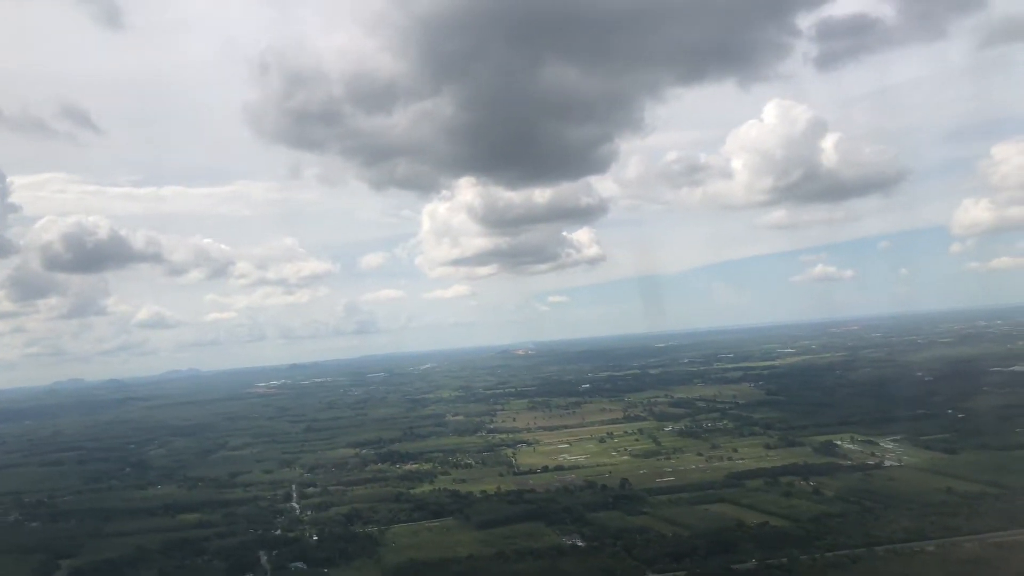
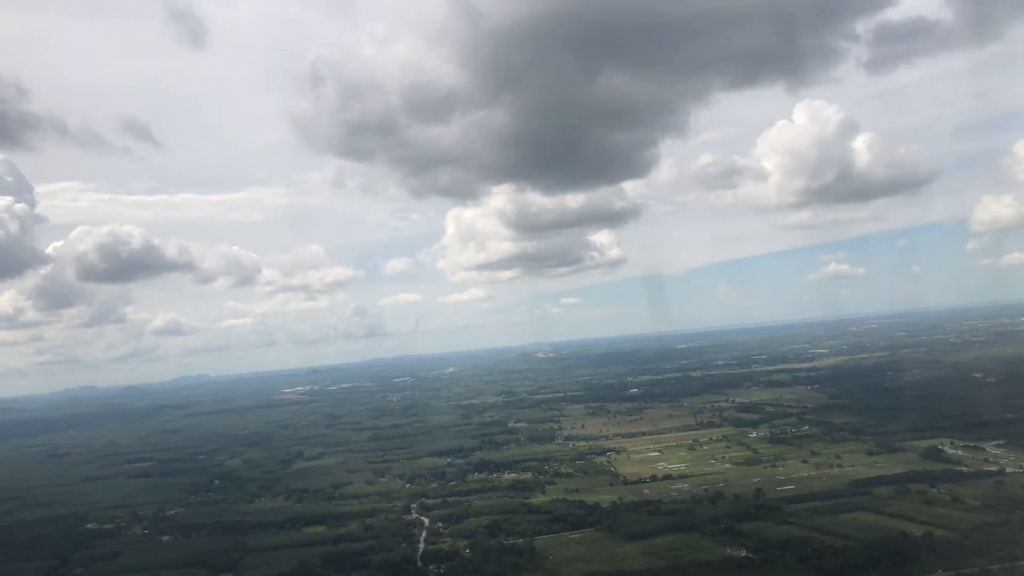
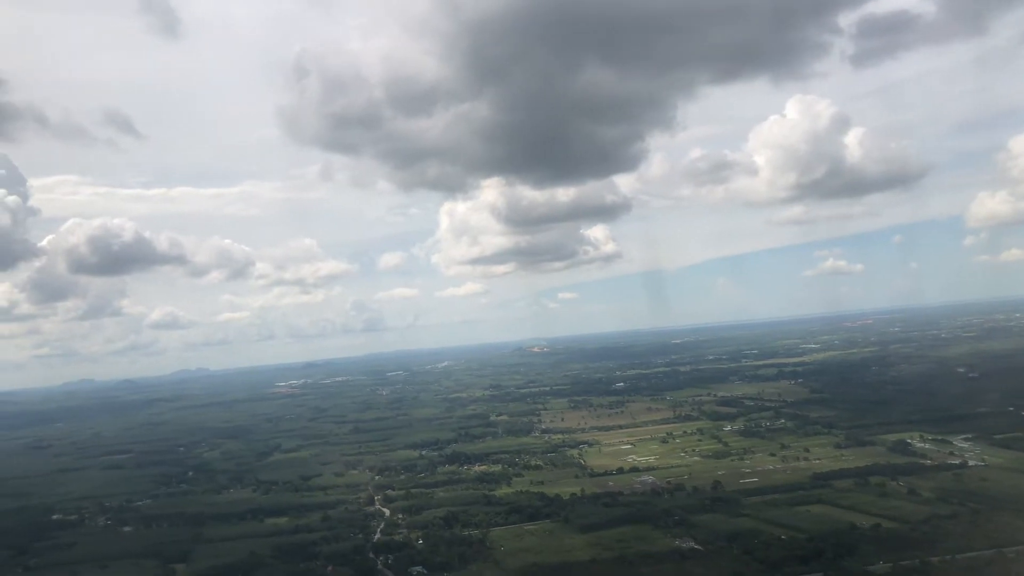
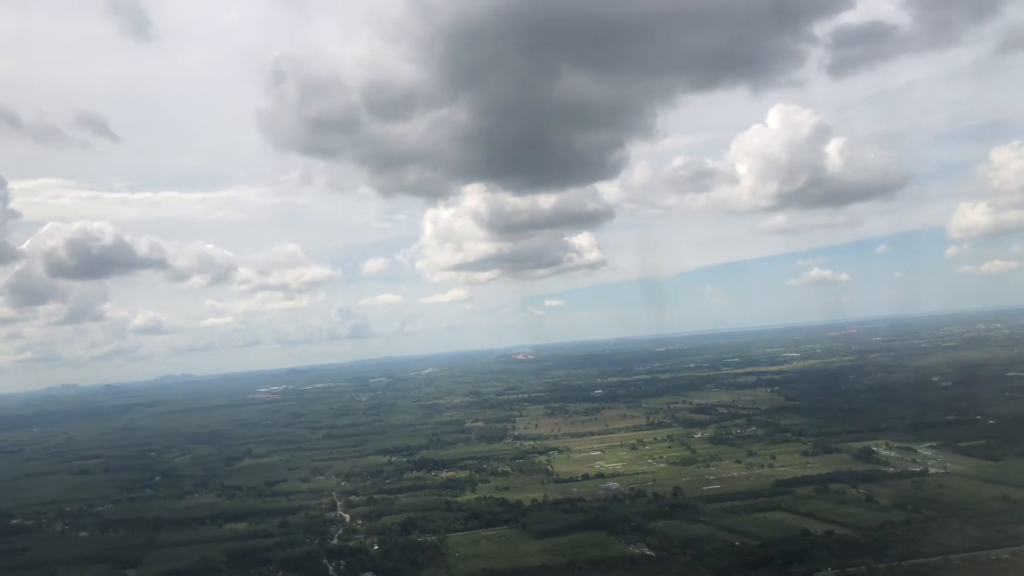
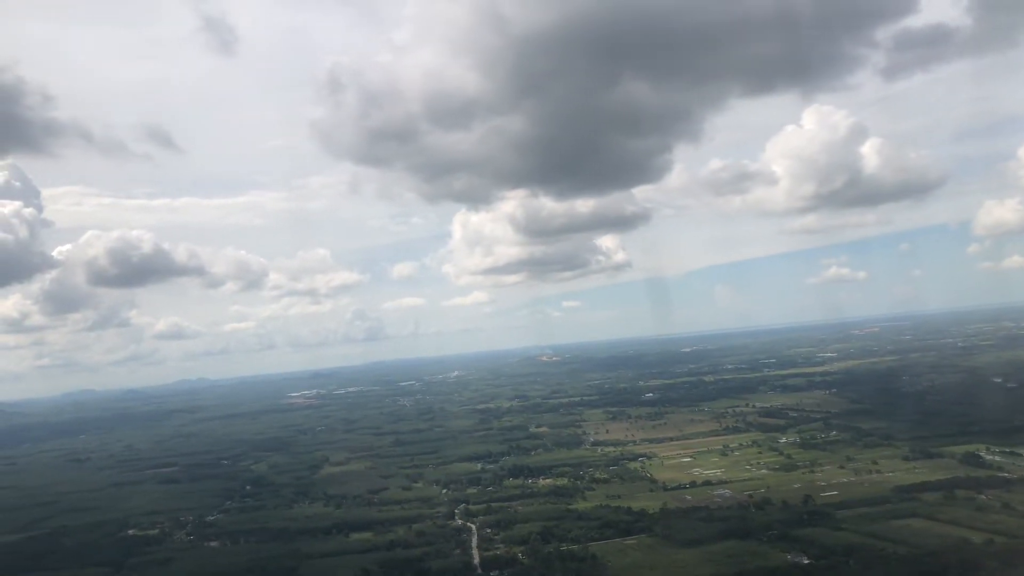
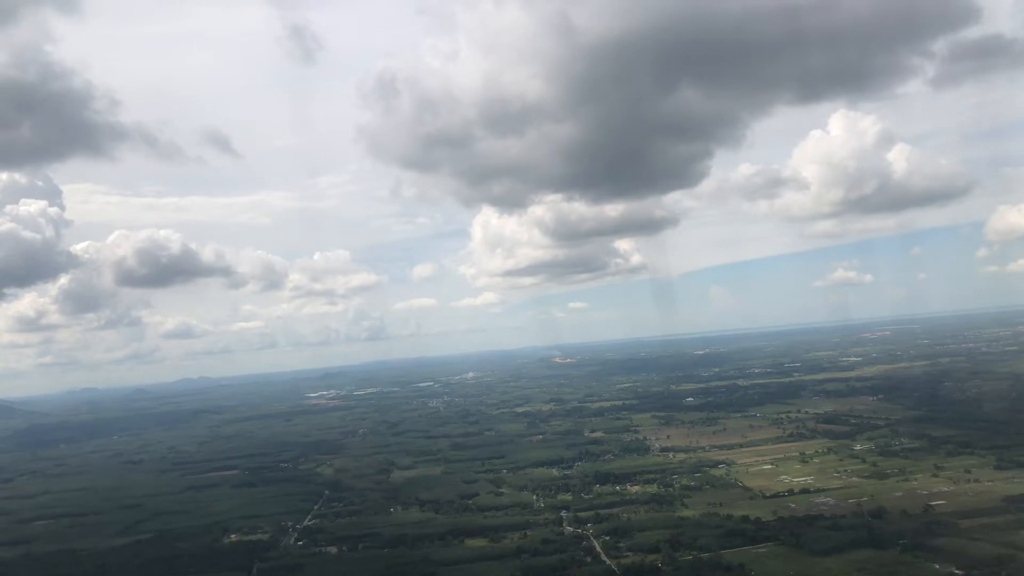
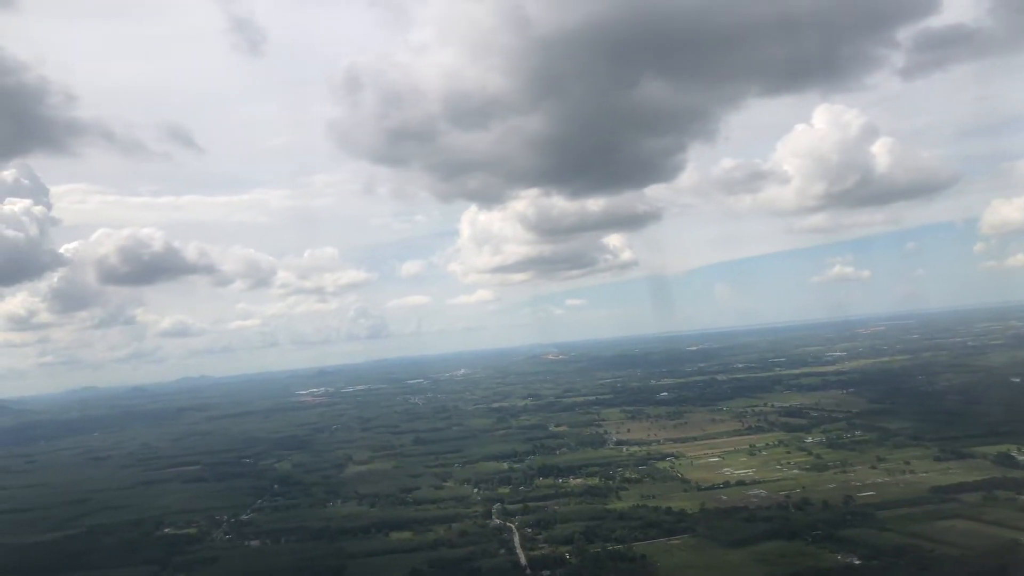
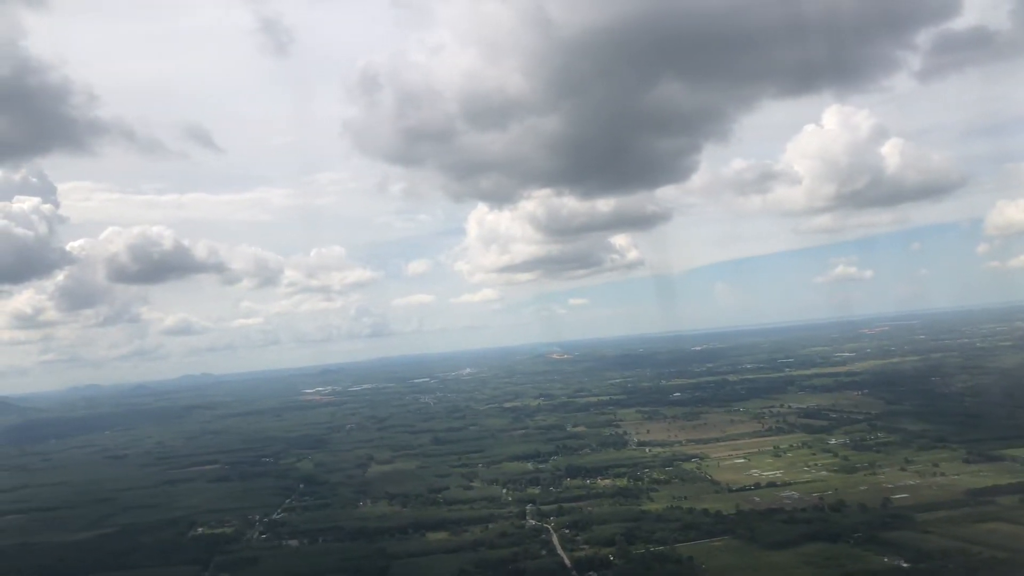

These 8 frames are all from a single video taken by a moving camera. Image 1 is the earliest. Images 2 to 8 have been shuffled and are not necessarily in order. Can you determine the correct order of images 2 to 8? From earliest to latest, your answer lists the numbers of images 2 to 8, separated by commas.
4, 3, 2, 5, 7, 8, 6
